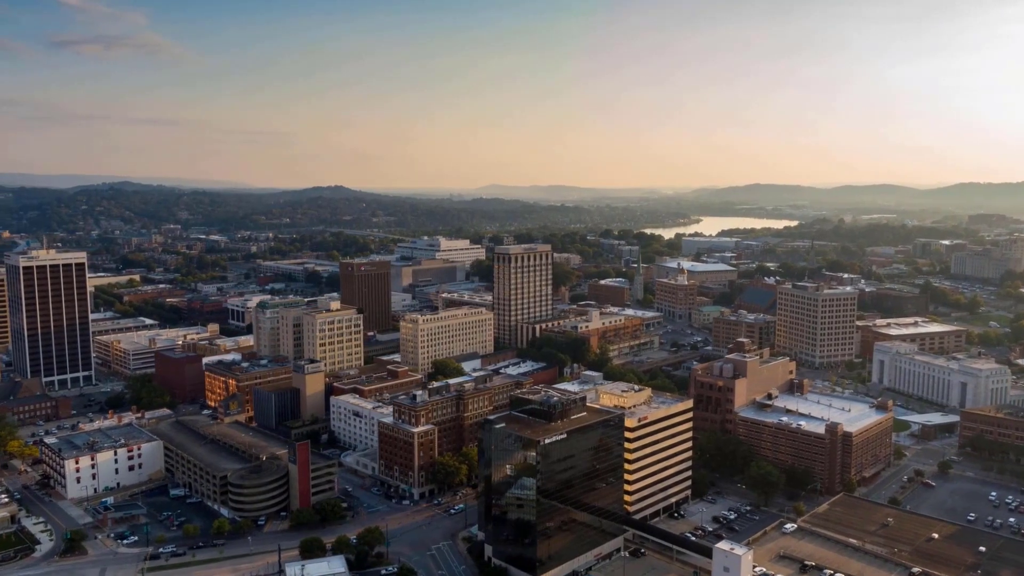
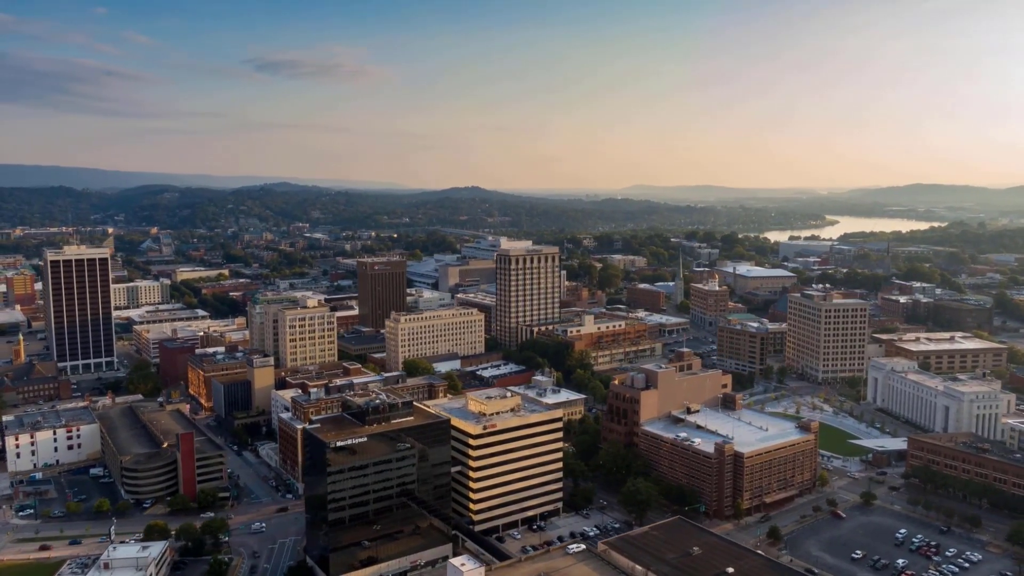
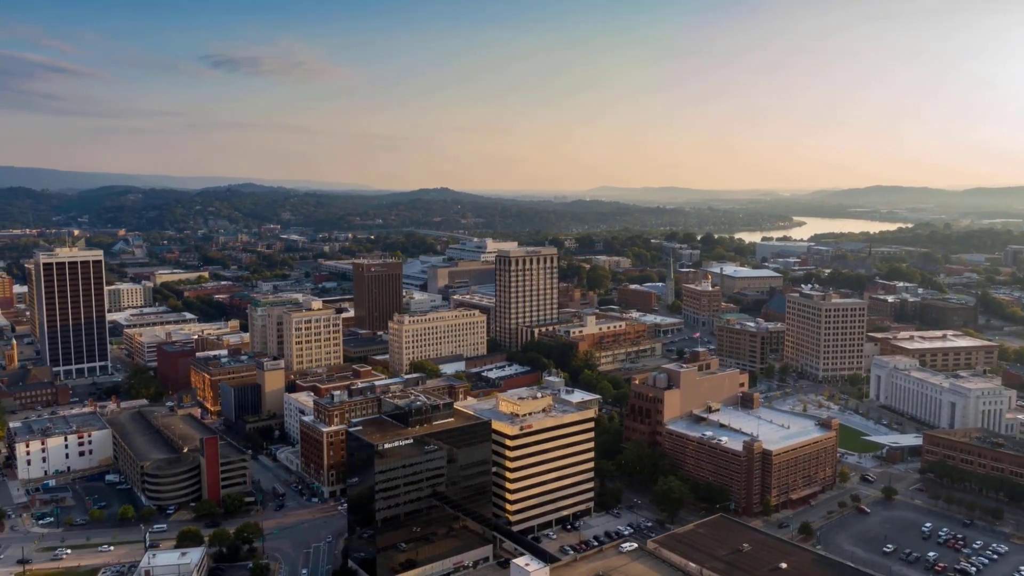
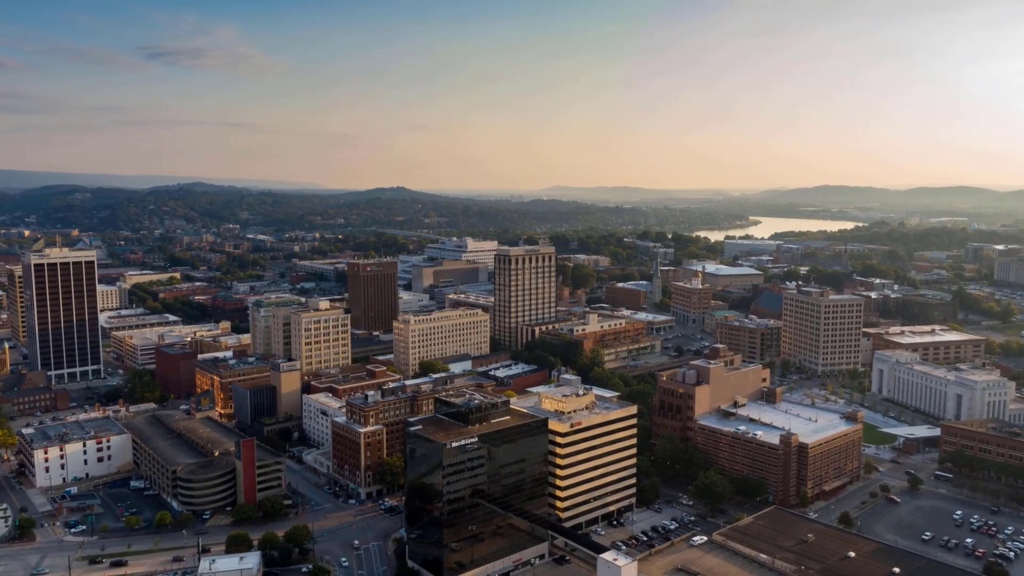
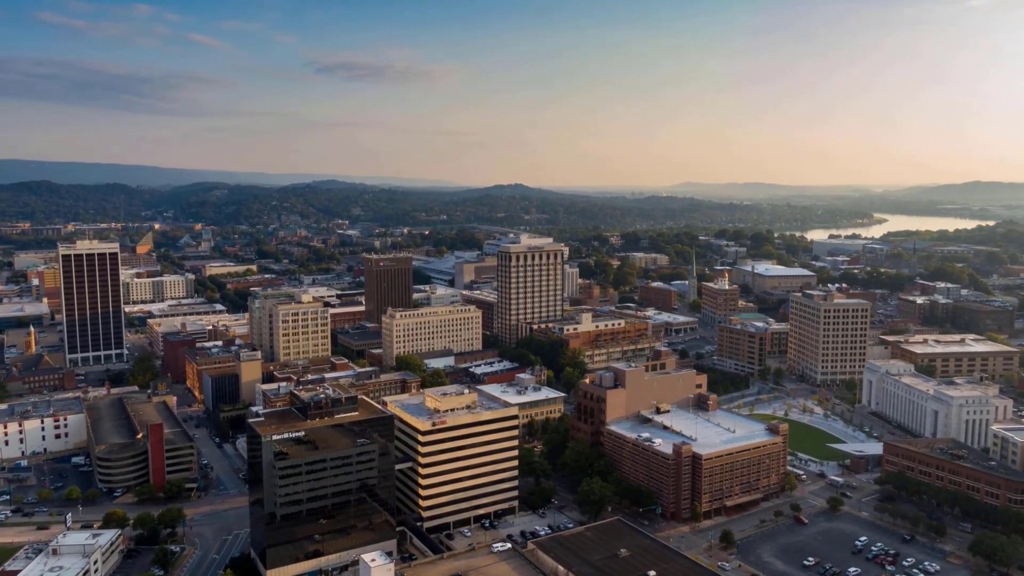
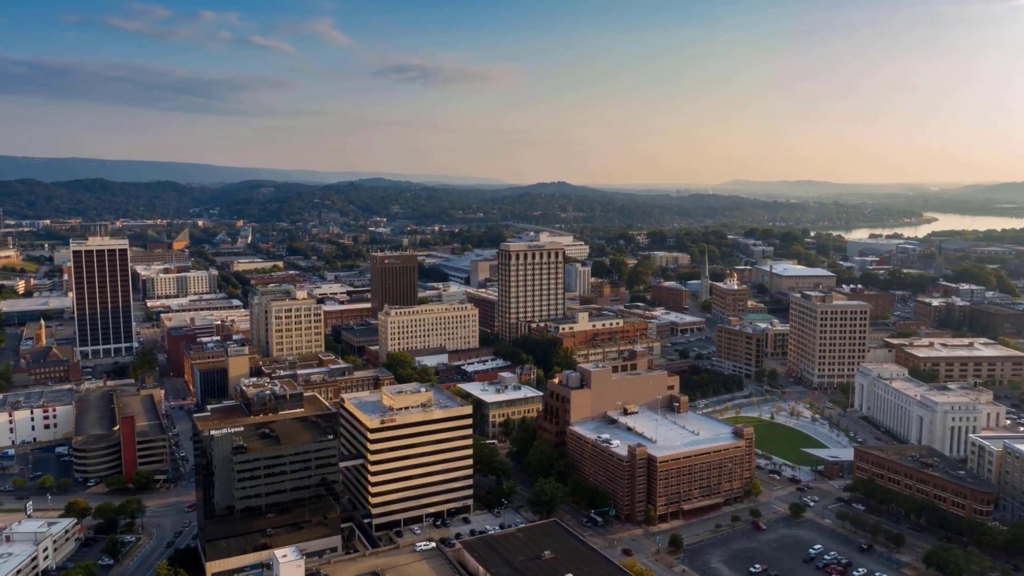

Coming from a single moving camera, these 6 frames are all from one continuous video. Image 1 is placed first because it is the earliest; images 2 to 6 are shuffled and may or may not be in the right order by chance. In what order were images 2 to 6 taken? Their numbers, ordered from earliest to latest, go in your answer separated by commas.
4, 3, 2, 5, 6
